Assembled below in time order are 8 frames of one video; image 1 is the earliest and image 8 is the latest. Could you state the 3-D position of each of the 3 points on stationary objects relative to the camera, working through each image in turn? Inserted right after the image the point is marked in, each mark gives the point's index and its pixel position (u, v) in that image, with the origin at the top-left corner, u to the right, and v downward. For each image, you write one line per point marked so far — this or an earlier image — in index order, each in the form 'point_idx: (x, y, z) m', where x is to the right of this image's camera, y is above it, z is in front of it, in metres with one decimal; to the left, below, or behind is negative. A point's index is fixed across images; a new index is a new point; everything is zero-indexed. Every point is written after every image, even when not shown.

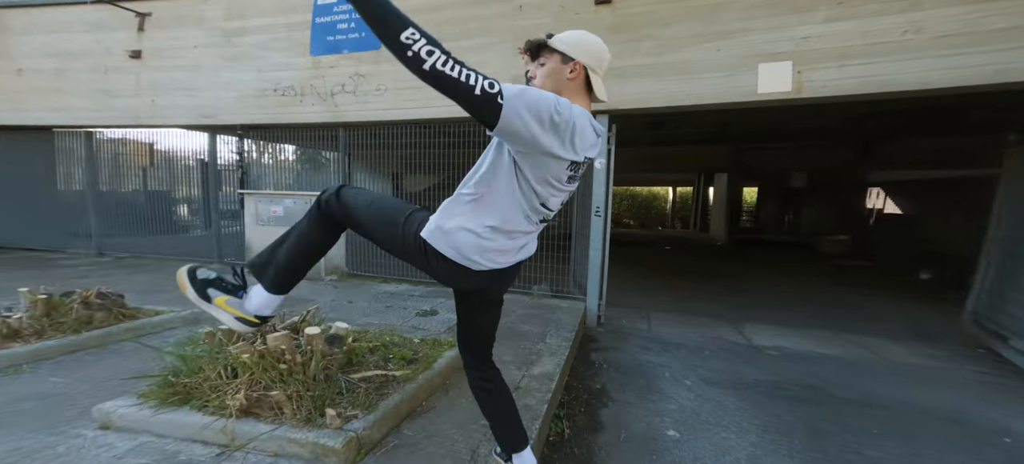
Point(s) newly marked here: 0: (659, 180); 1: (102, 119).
0: (+7.2, +2.6, +19.0) m
1: (-8.0, +2.3, +7.2) m
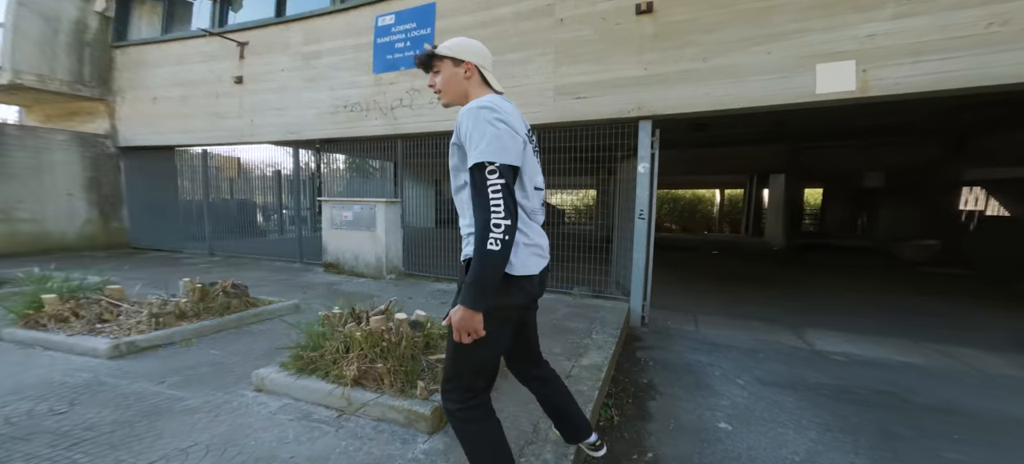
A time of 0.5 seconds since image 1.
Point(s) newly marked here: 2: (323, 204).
0: (+9.6, +2.5, +18.3) m
1: (-6.9, +2.2, +8.5) m
2: (-4.1, +0.5, +7.4) m
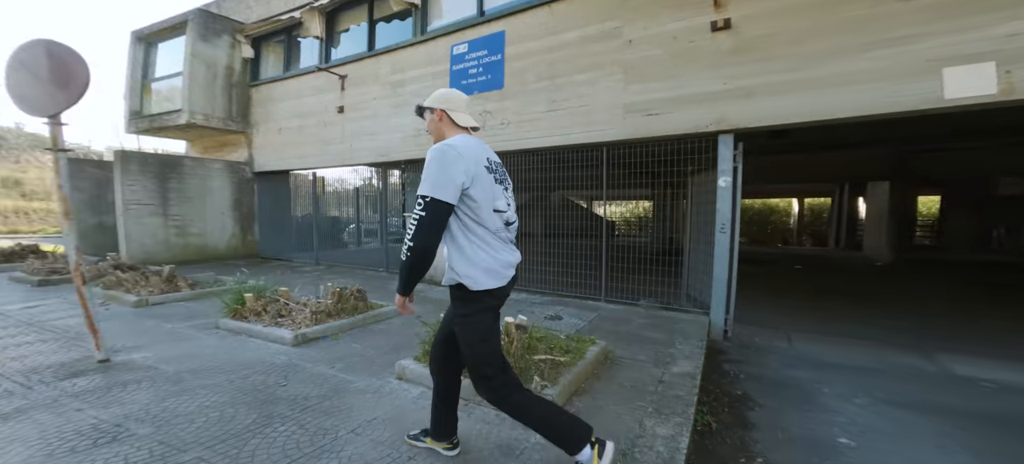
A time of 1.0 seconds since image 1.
0: (+12.7, +1.9, +16.9) m
1: (-5.1, +1.9, +9.8) m
2: (-2.5, +0.3, +8.2) m
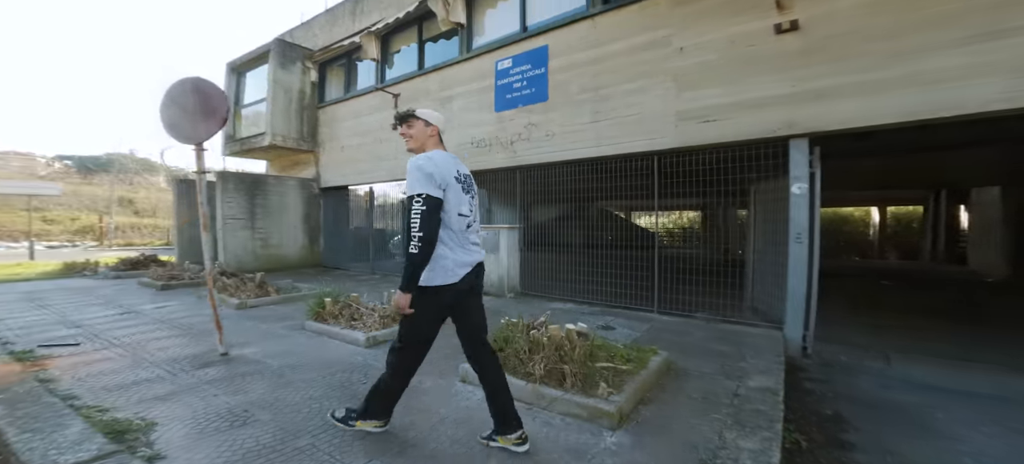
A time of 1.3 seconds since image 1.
0: (+14.8, +1.5, +15.4) m
1: (-3.8, +1.6, +10.5) m
2: (-1.4, 0.0, +8.6) m
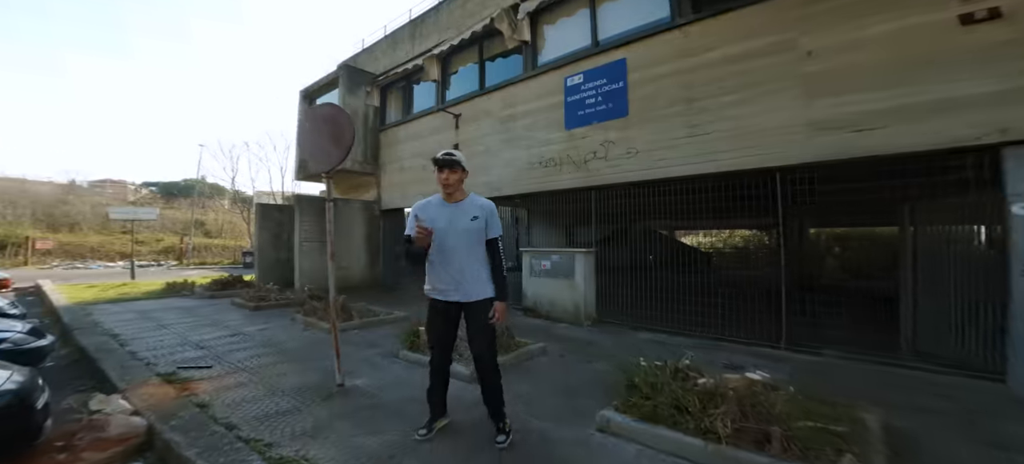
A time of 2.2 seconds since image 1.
0: (+17.1, +0.7, +13.6) m
1: (-1.9, +1.0, +10.5) m
2: (+0.3, -0.5, +8.2) m
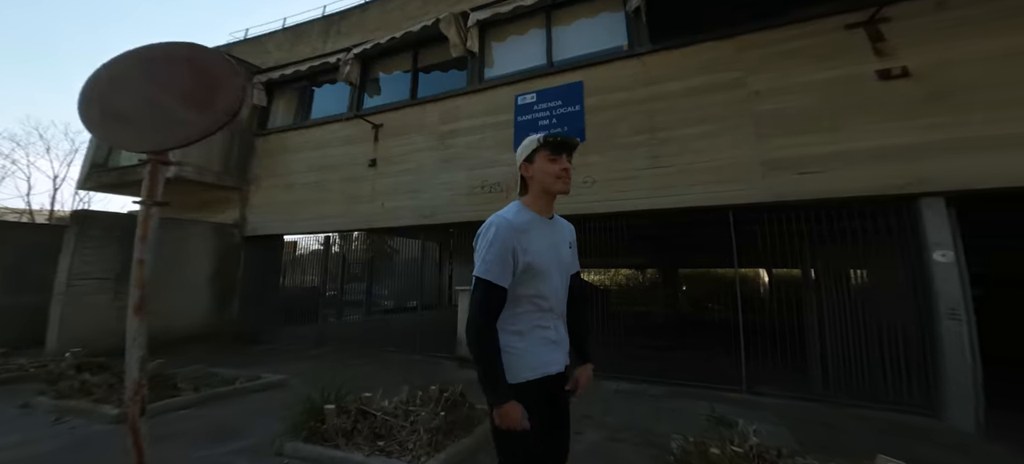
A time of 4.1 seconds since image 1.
0: (+13.2, -2.0, +17.1) m
1: (-3.7, +0.2, +8.3) m
2: (-0.9, -1.1, +6.7) m
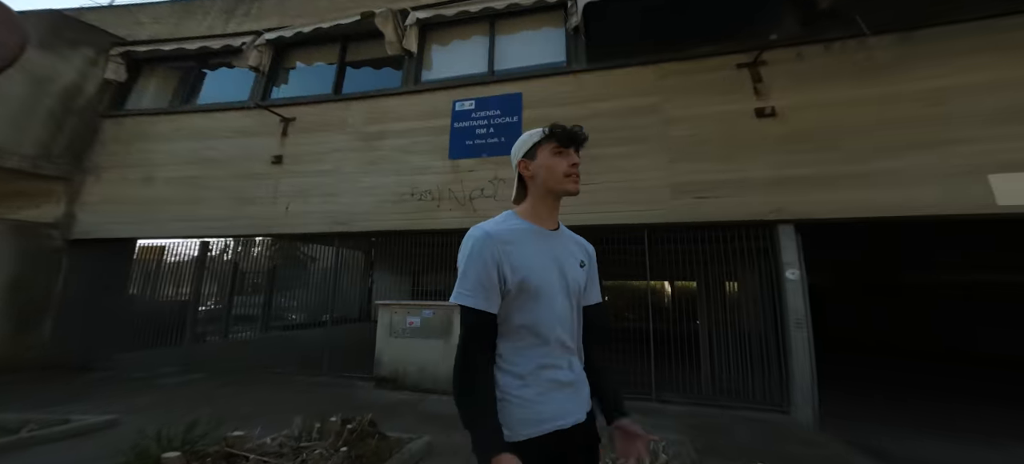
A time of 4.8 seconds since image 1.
0: (+9.1, -3.6, +19.4) m
1: (-5.2, +0.1, +7.1) m
2: (-2.1, -1.2, +6.0) m
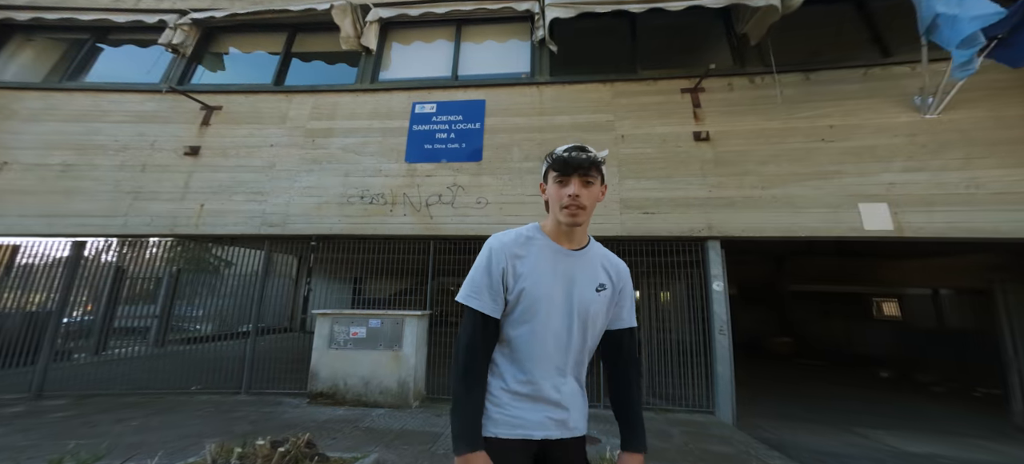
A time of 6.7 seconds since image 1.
0: (+5.5, -5.2, +20.4) m
1: (-6.0, +0.1, +5.9) m
2: (-2.8, -1.2, +5.4) m
